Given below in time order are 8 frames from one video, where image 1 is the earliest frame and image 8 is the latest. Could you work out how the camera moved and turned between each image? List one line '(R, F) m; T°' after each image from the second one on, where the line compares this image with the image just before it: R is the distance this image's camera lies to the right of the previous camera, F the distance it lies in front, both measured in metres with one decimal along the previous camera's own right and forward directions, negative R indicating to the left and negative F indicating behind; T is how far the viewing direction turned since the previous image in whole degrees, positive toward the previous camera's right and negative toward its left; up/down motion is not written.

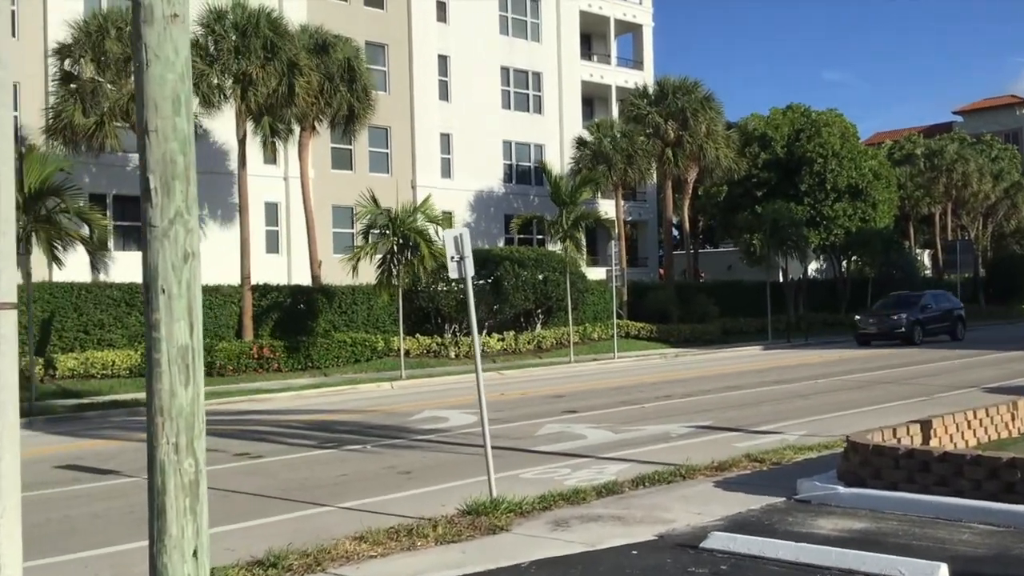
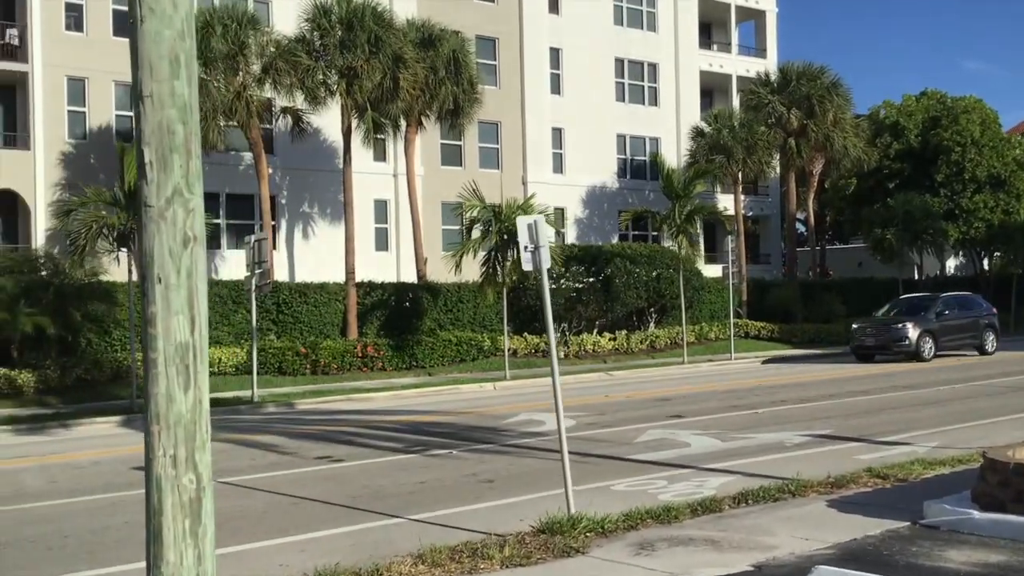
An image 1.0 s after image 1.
(+0.4, +1.0) m; -7°
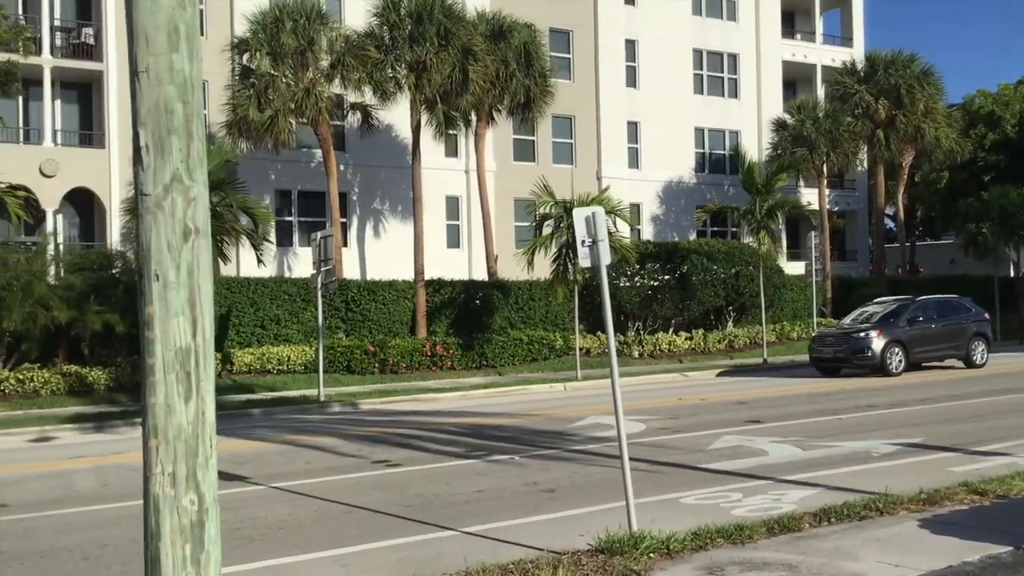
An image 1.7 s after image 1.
(+0.2, +0.7) m; -4°
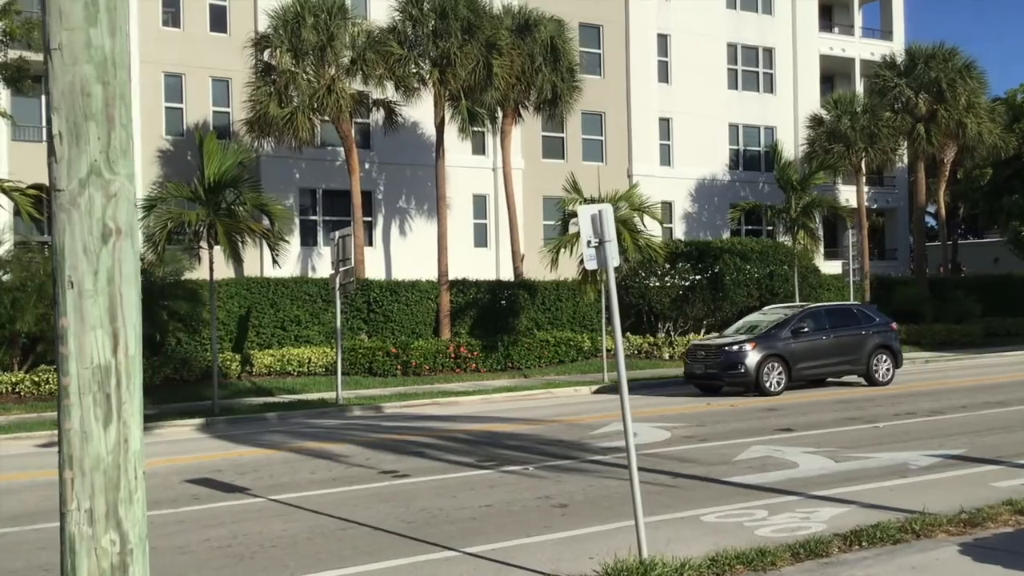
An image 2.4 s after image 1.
(+0.3, +0.6) m; -2°
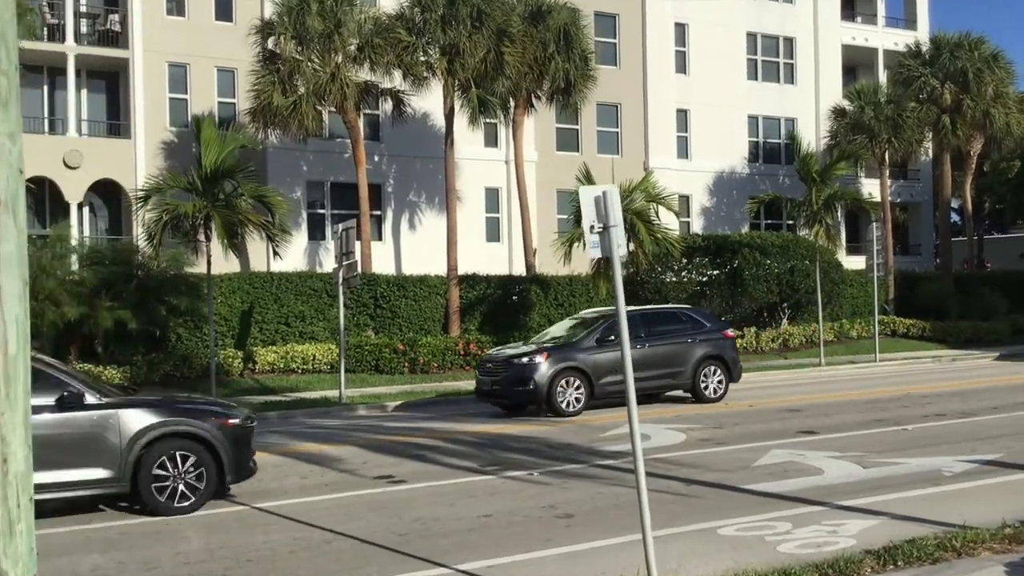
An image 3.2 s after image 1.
(+0.2, +0.8) m; -1°
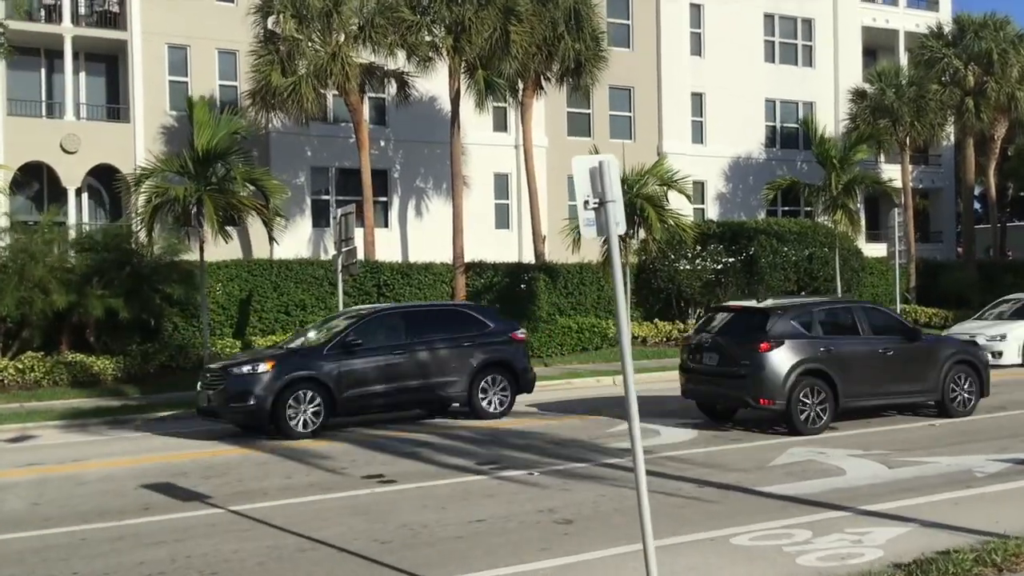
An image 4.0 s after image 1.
(+0.2, +0.8) m; -1°
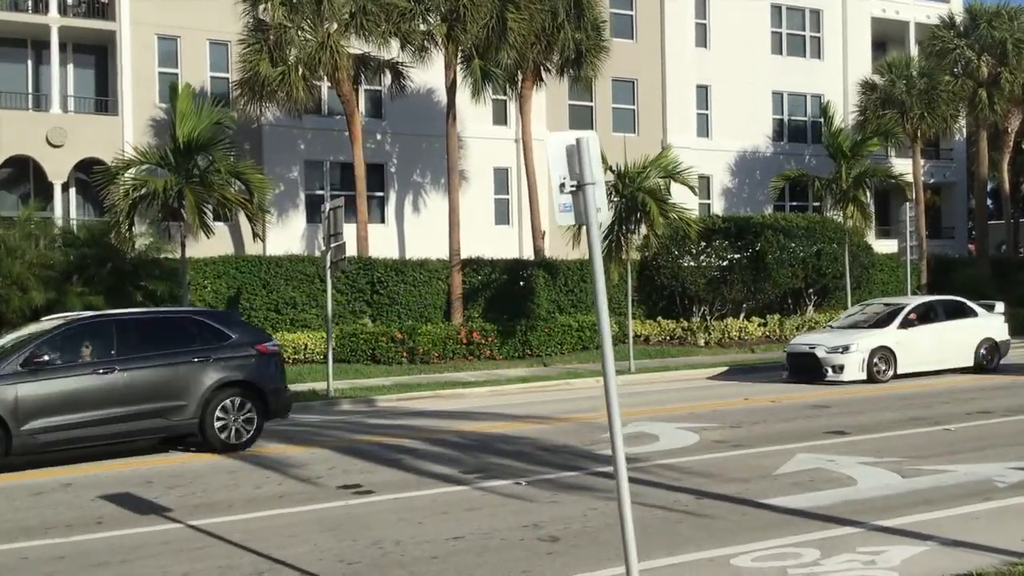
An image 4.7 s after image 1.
(+0.2, +0.8) m; 0°
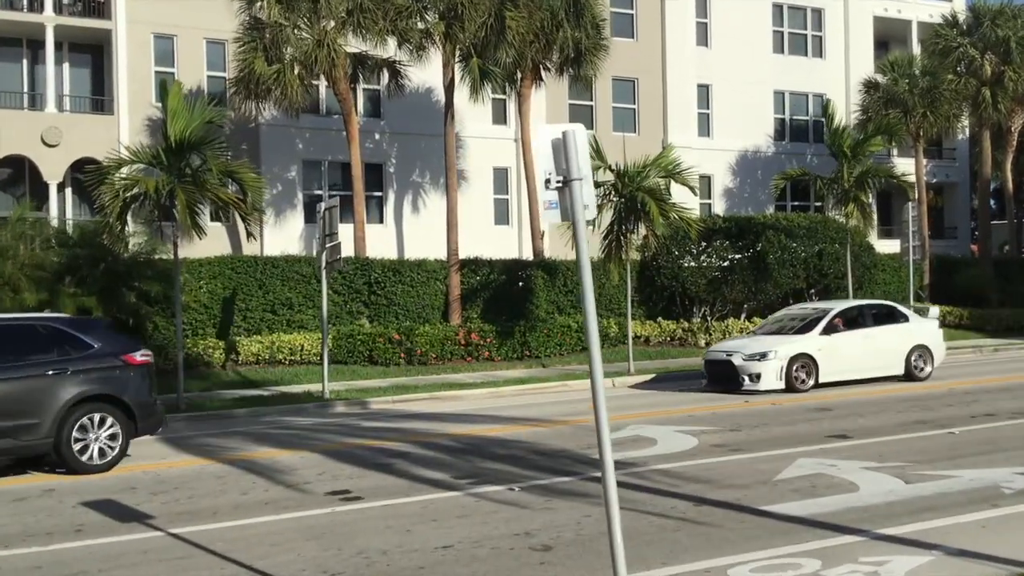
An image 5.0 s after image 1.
(+0.1, +0.2) m; 0°
